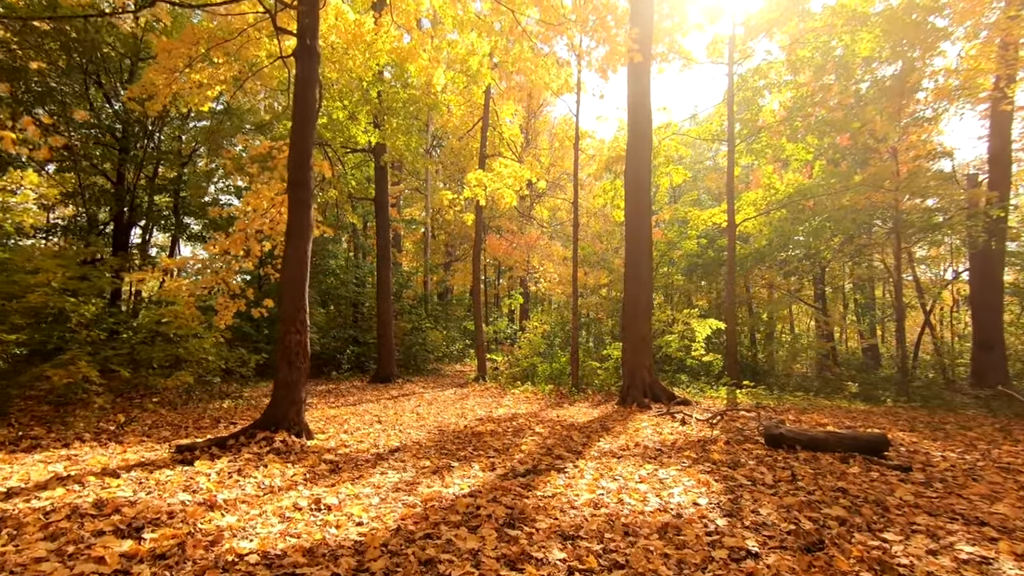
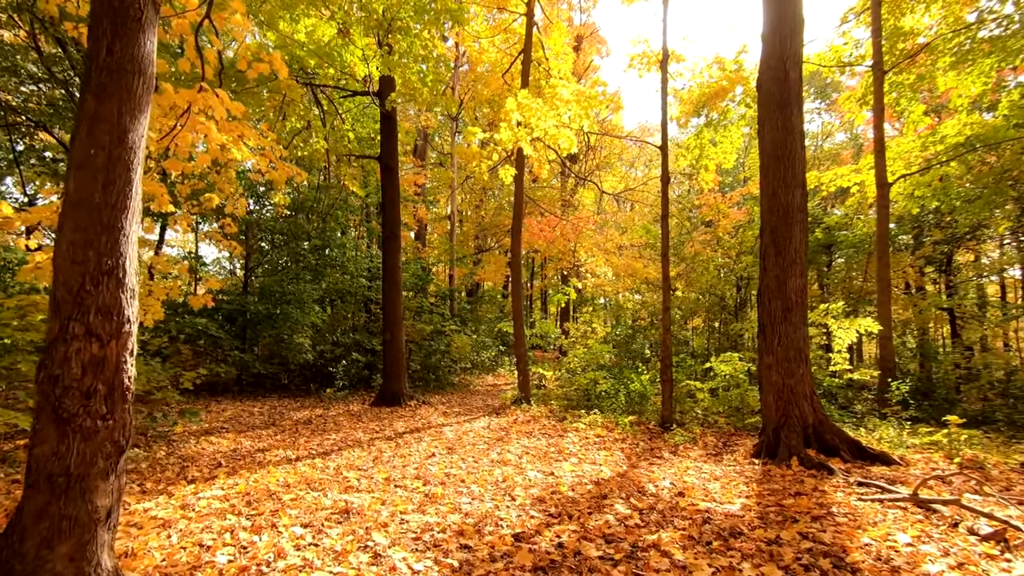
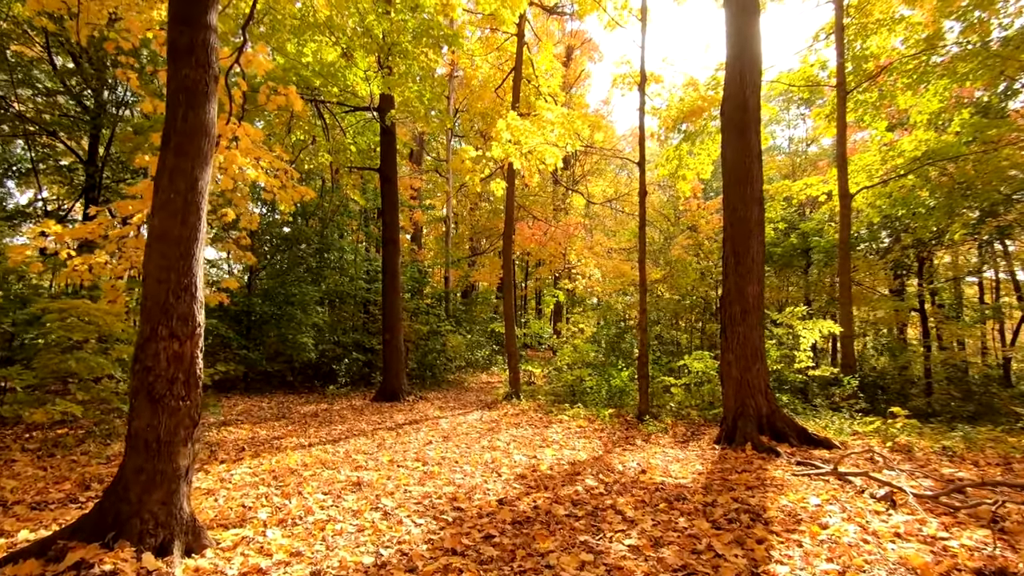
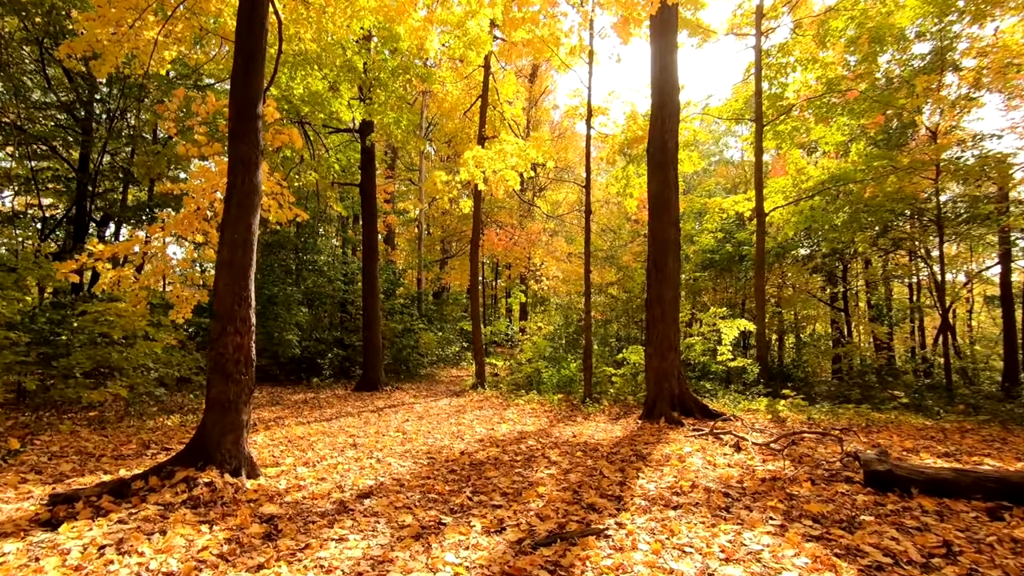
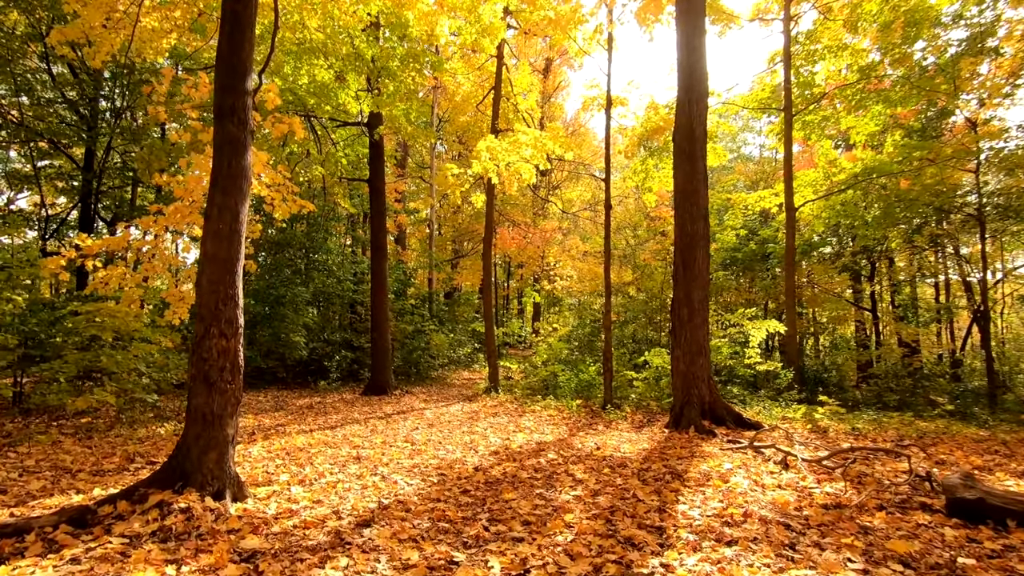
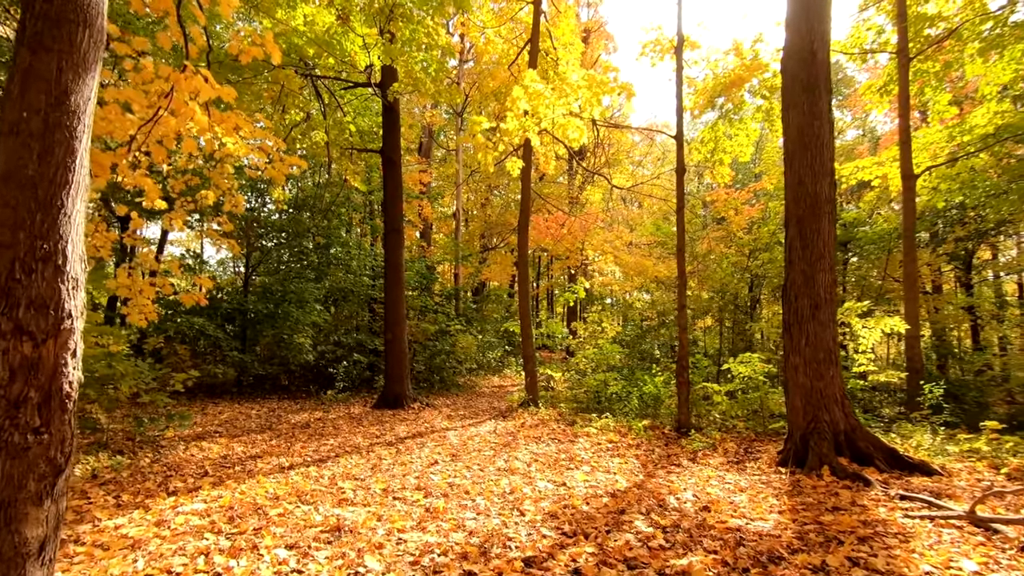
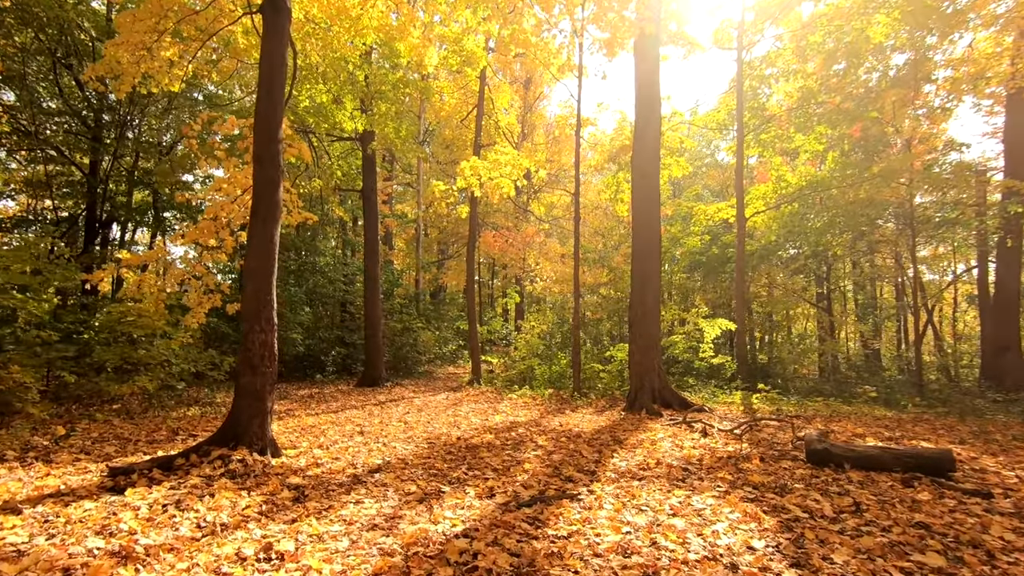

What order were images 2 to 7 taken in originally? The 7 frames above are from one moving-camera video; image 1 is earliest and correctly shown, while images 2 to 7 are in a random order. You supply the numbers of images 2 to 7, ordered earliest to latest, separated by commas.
7, 4, 5, 3, 2, 6
